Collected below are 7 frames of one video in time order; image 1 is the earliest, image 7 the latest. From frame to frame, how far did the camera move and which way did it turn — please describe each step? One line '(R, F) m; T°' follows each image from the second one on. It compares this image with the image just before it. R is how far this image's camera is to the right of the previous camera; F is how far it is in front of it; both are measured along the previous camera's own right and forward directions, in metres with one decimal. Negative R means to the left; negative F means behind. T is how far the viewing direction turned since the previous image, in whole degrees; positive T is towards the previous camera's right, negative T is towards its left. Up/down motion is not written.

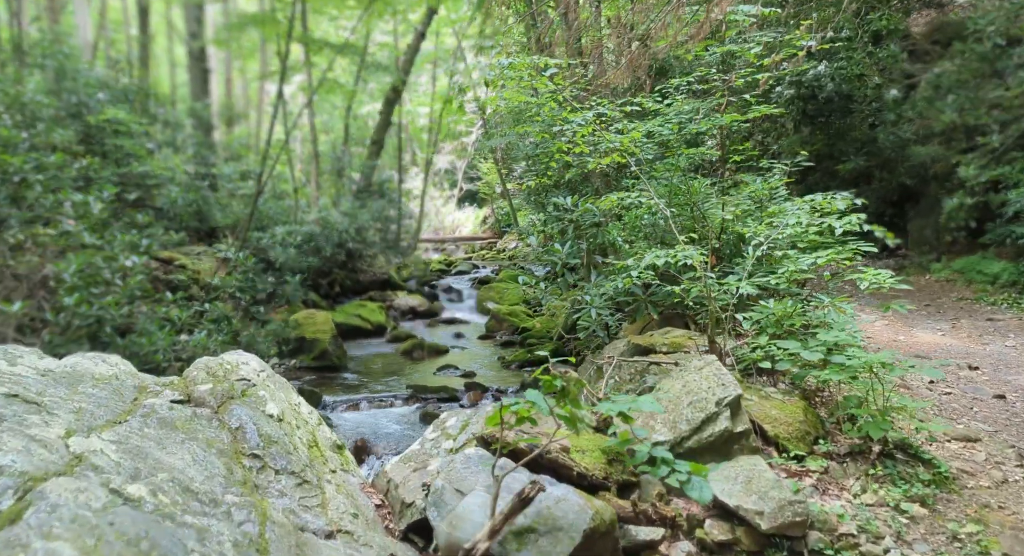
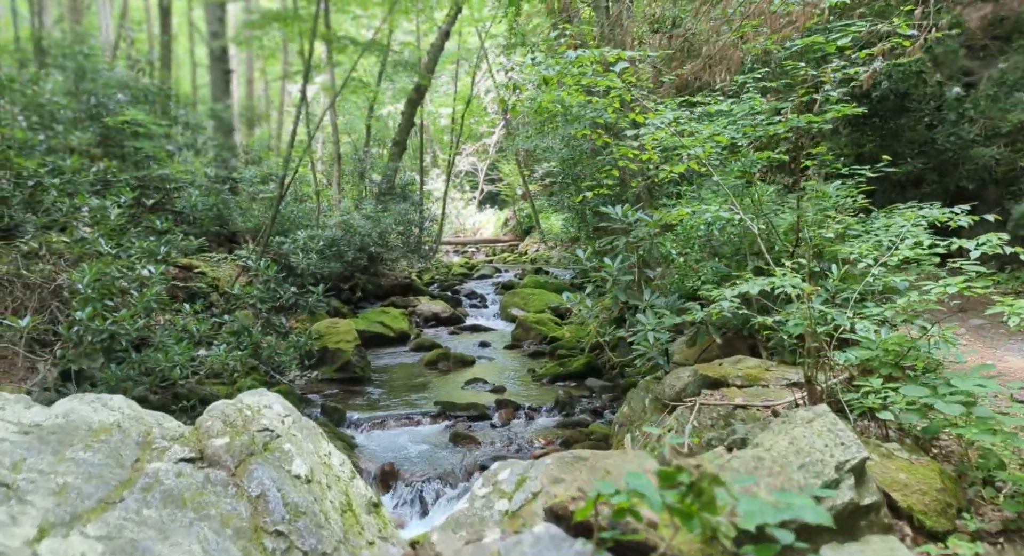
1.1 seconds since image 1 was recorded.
(-0.2, +0.4) m; -2°
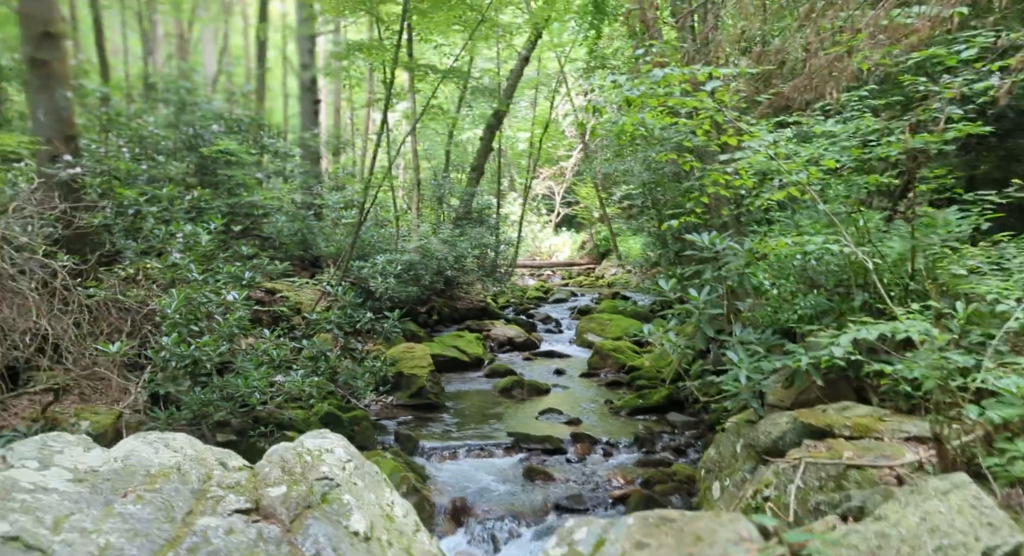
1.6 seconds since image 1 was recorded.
(0.0, +0.2) m; -7°
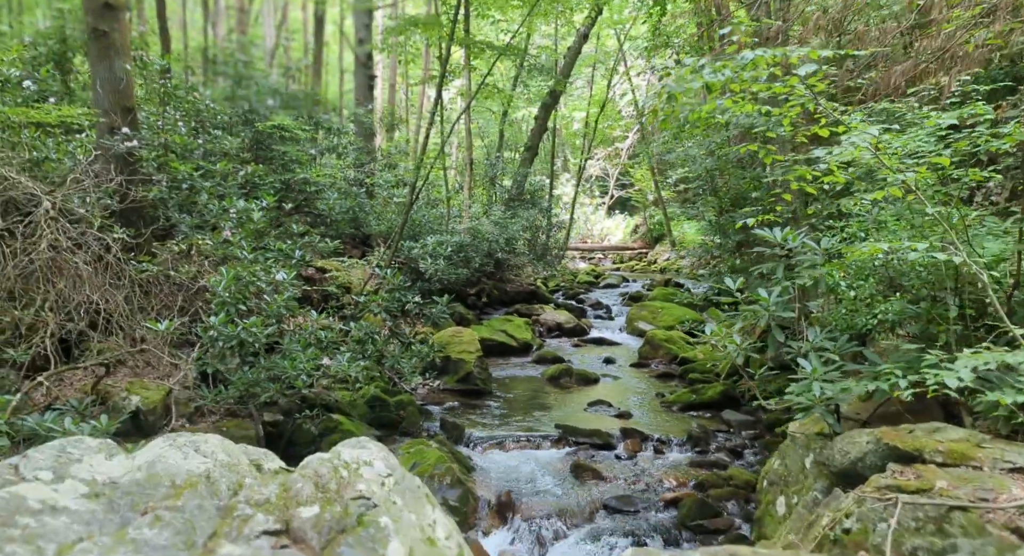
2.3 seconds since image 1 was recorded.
(0.0, +0.2) m; -4°
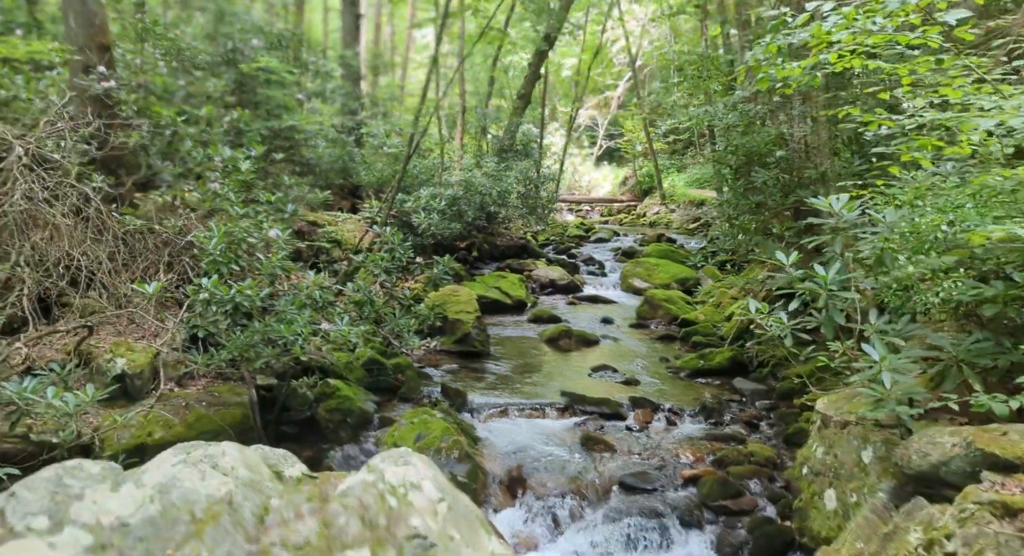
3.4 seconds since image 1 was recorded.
(-0.2, +0.3) m; +2°
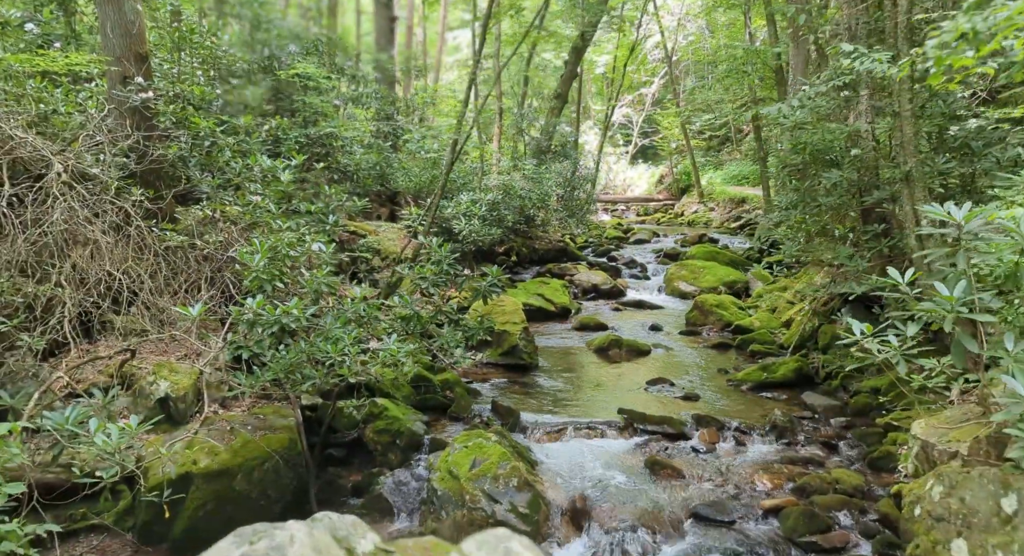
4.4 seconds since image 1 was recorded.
(-0.2, +0.3) m; -3°
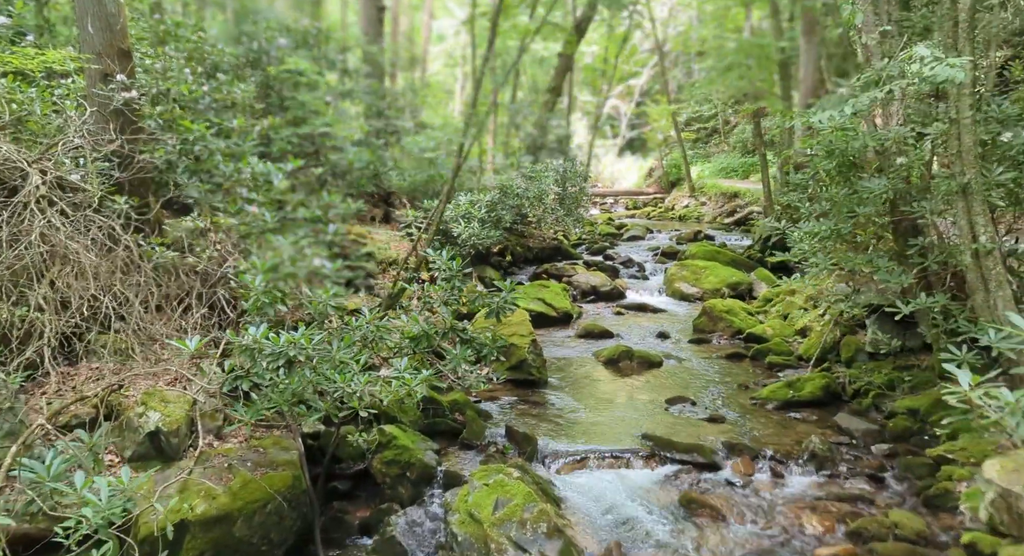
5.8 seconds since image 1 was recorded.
(-0.3, +0.4) m; +2°
